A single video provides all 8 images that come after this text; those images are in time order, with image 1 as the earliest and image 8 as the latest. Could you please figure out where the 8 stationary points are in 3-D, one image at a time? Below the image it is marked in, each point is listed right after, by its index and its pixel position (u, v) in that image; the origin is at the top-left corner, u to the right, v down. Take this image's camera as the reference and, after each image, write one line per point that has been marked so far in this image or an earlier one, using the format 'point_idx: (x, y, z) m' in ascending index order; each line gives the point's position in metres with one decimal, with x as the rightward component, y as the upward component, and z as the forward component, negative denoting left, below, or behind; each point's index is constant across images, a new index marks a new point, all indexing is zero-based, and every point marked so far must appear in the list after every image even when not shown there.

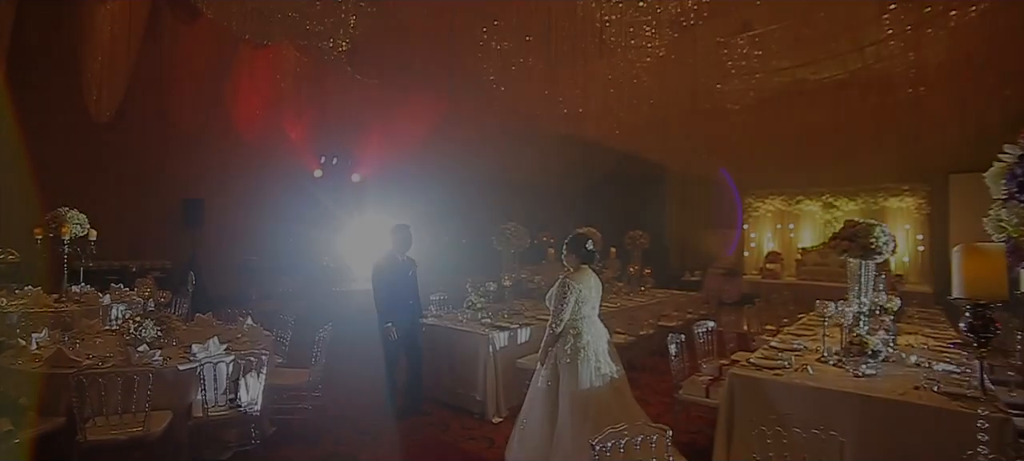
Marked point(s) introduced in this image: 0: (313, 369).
0: (-1.3, -0.9, +3.5) m
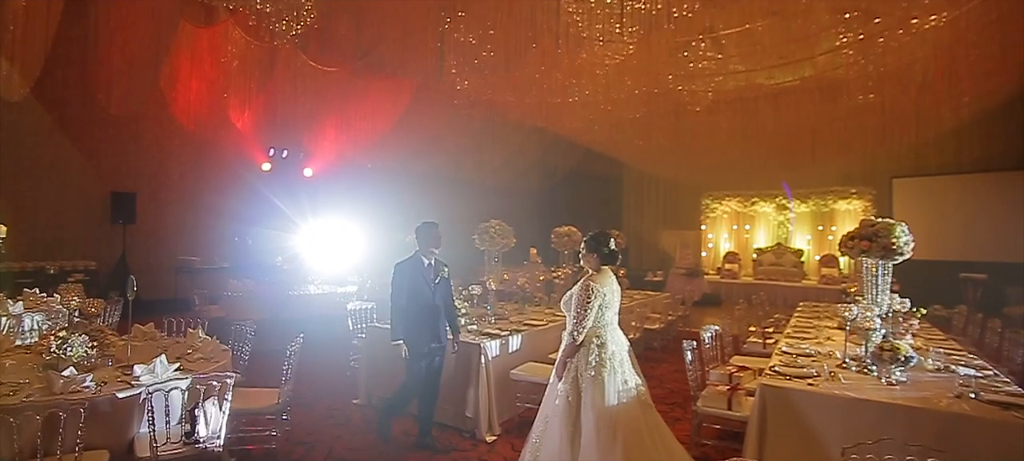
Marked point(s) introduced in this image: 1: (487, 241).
0: (-1.3, -0.9, +3.0) m
1: (-0.2, -0.1, +4.6) m
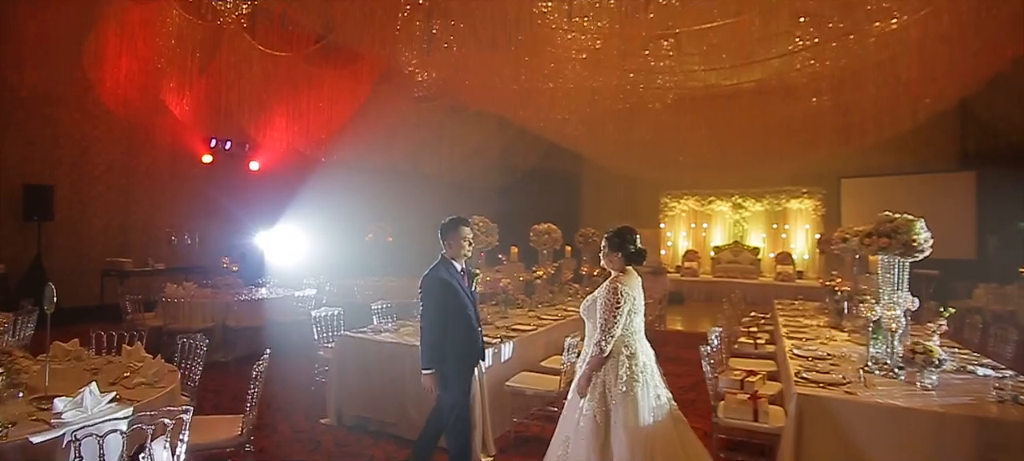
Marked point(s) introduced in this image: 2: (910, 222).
0: (-1.3, -0.9, +2.5) m
1: (-0.3, -0.1, +4.2) m
2: (+2.2, 0.0, +2.9) m
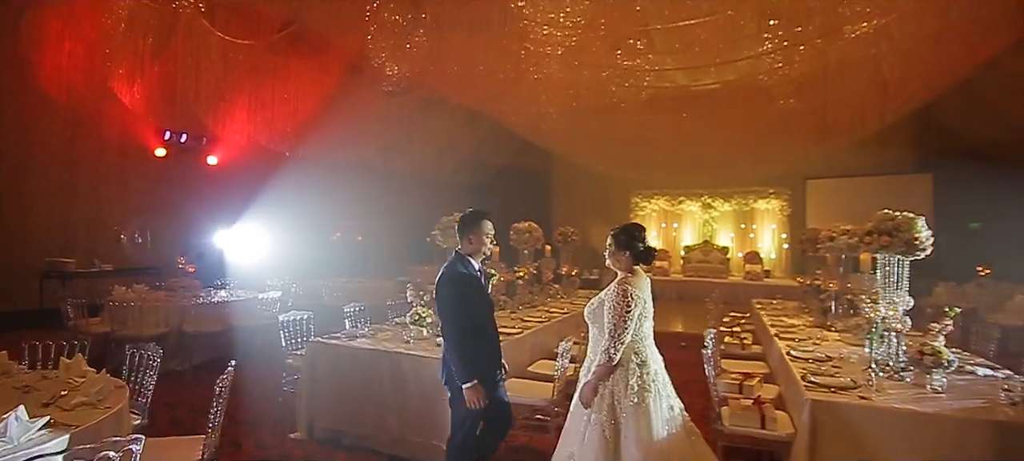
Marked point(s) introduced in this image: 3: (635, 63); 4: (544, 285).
0: (-1.3, -0.9, +2.2) m
1: (-0.5, 0.0, +4.0) m
2: (+2.2, +0.1, +2.8) m
3: (+1.8, +2.5, +7.7) m
4: (+0.3, -0.6, +5.5) m
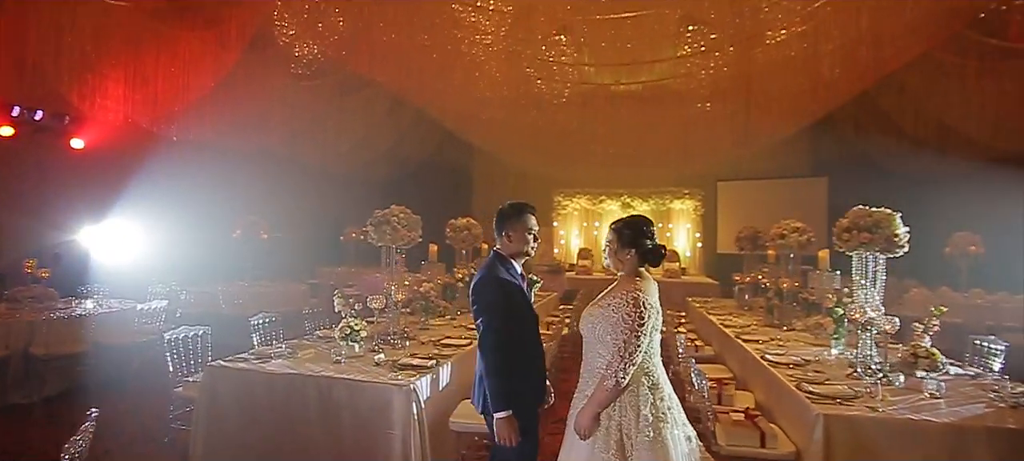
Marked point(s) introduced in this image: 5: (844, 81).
0: (-1.4, -0.9, +1.5) m
1: (-0.8, 0.0, +3.4) m
2: (+2.0, +0.1, +2.7) m
3: (+0.8, +2.5, +7.4) m
4: (-0.3, -0.6, +5.0) m
5: (+5.2, +2.3, +8.0) m
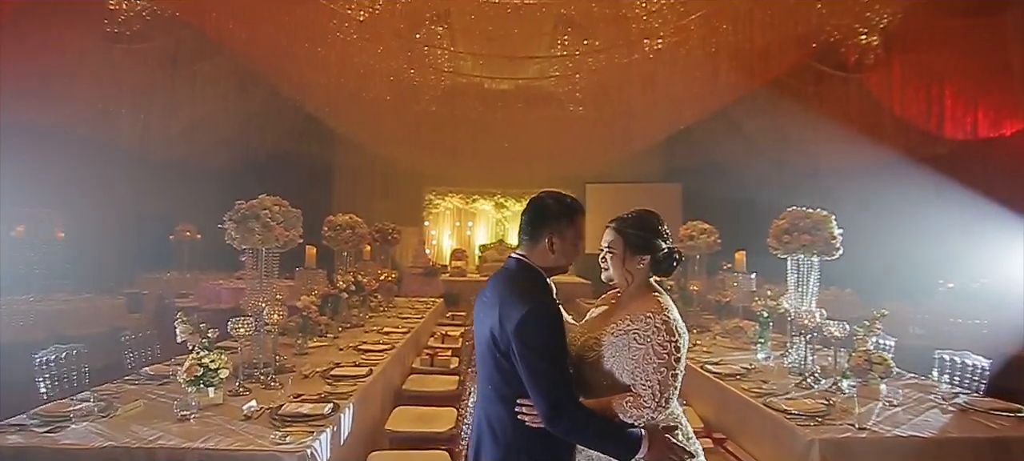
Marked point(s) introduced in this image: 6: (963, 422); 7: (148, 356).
0: (-1.3, -0.8, +0.6) m
1: (-1.3, 0.0, +2.6) m
2: (+1.6, +0.1, +2.6) m
3: (-0.8, +2.5, +6.9) m
4: (-1.2, -0.5, +4.3) m
5: (+3.3, +2.3, +8.6) m
6: (+1.7, -0.7, +2.0) m
7: (-2.3, -0.8, +3.2) m
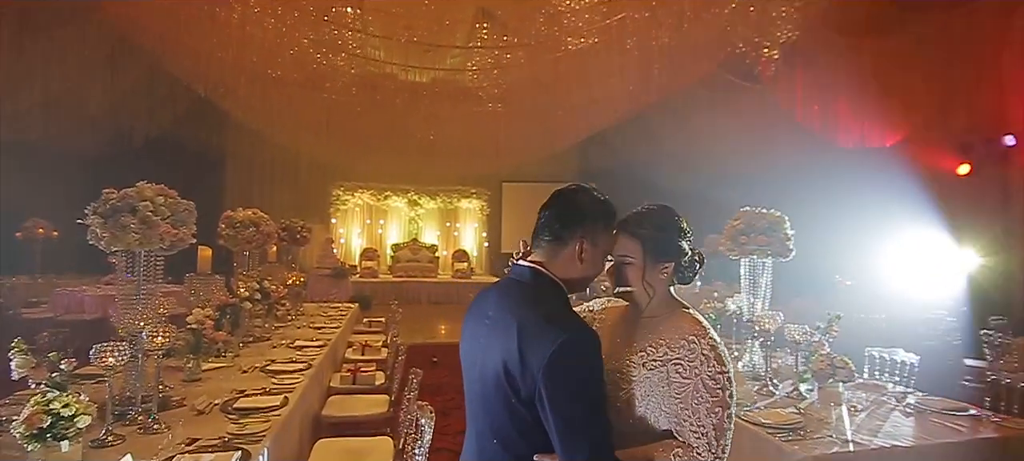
0: (-1.2, -0.8, +0.1) m
1: (-1.5, 0.0, +2.0) m
2: (+1.3, +0.1, +2.6) m
3: (-1.7, +2.5, +6.3) m
4: (-1.7, -0.5, +3.7) m
5: (+2.0, +2.3, +8.7) m
6: (+1.6, -0.7, +2.0) m
7: (-2.6, -0.7, +2.5) m
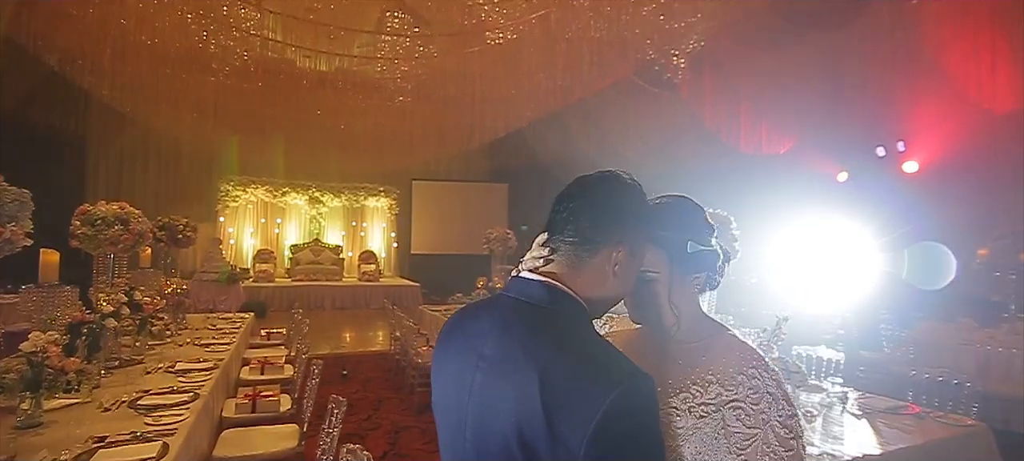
0: (-1.0, -0.8, -0.4) m
1: (-1.6, 0.0, +1.4) m
2: (+1.0, +0.1, +2.5) m
3: (-2.7, +2.5, +5.7) m
4: (-2.2, -0.5, +3.1) m
5: (+0.5, +2.3, +8.7) m
6: (+1.4, -0.8, +1.9) m
7: (-2.8, -0.7, +1.7) m
